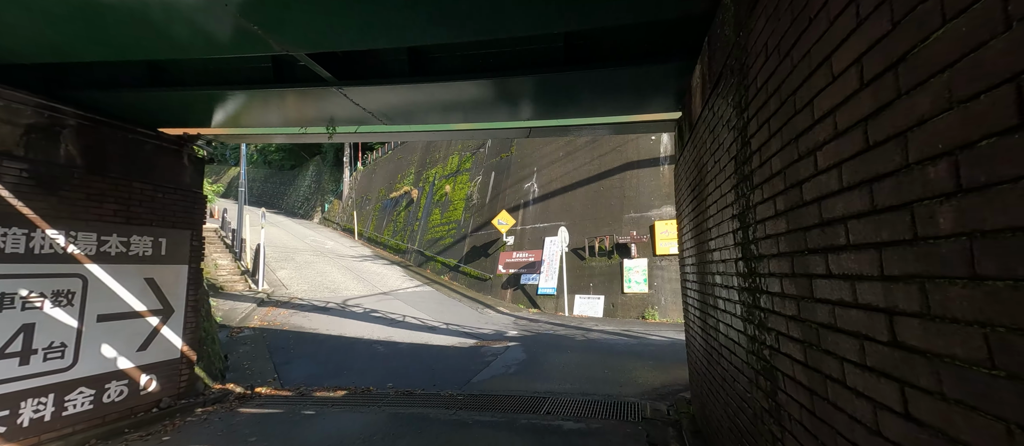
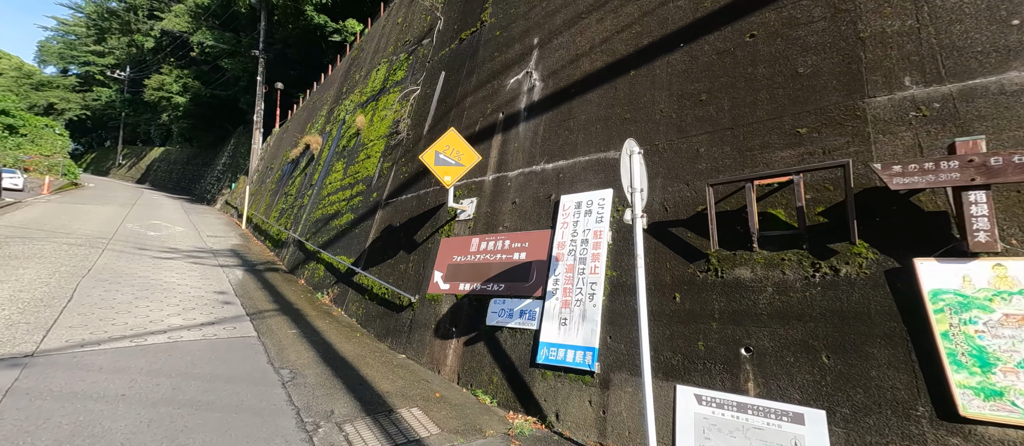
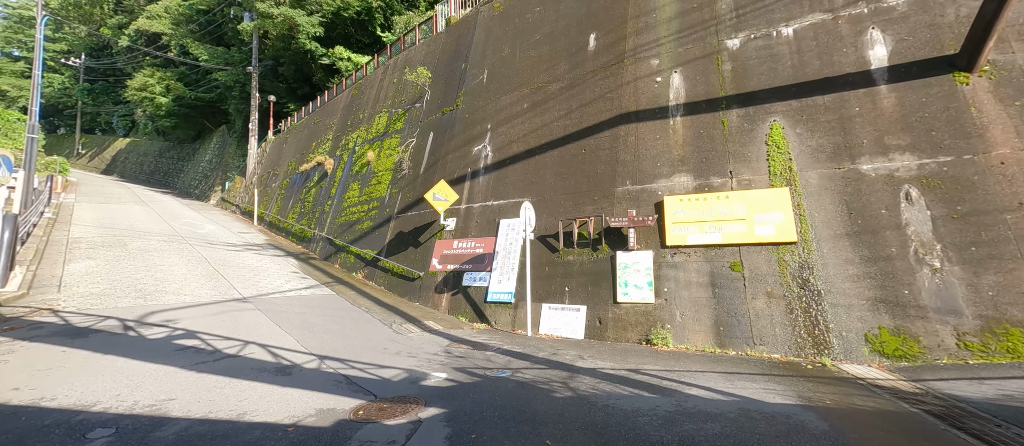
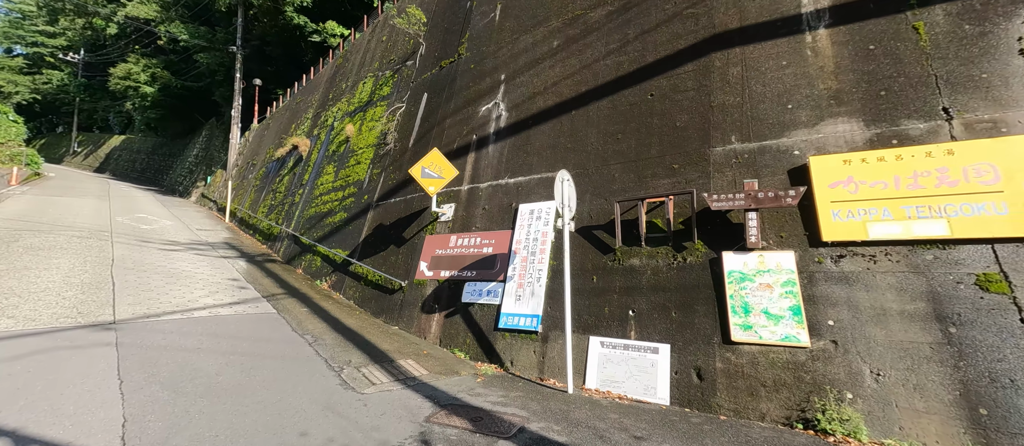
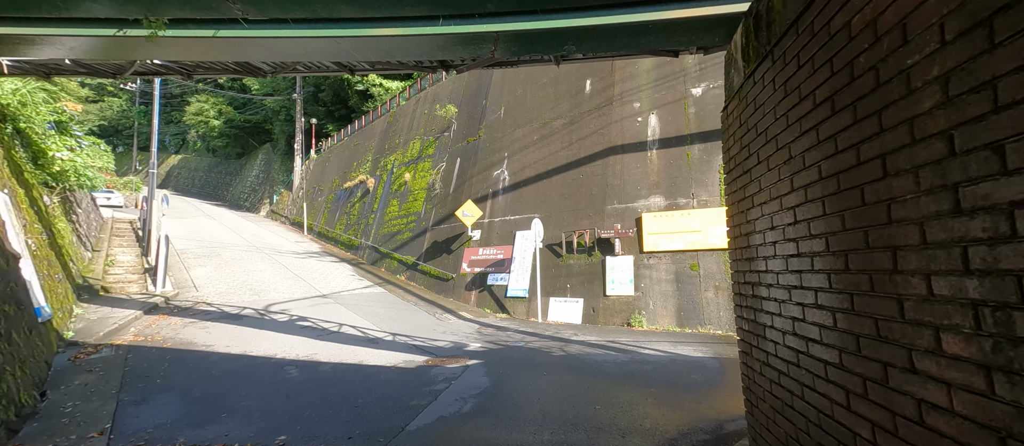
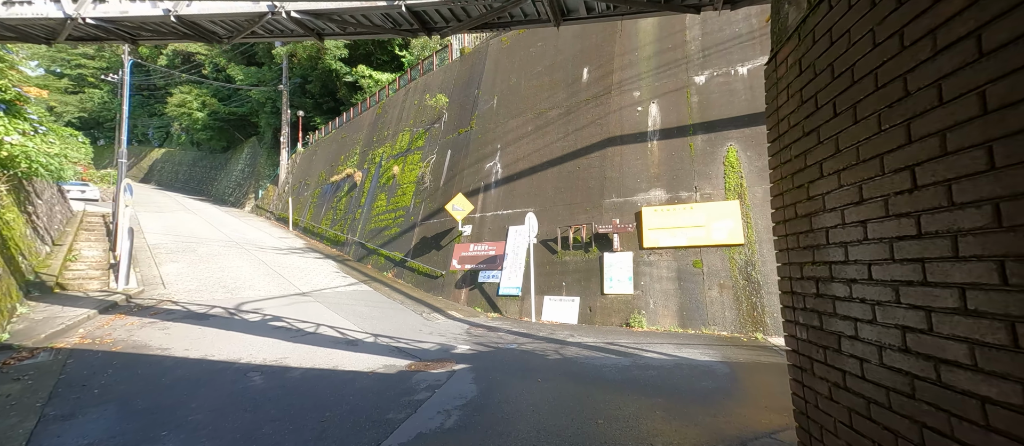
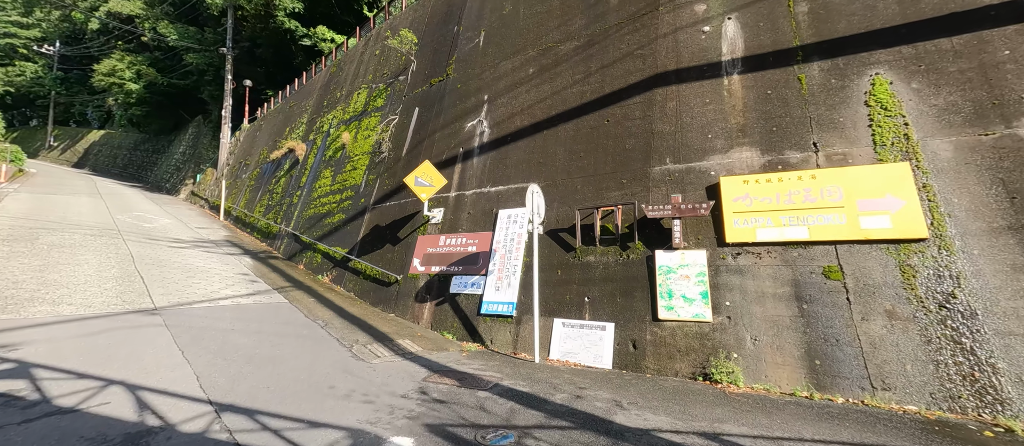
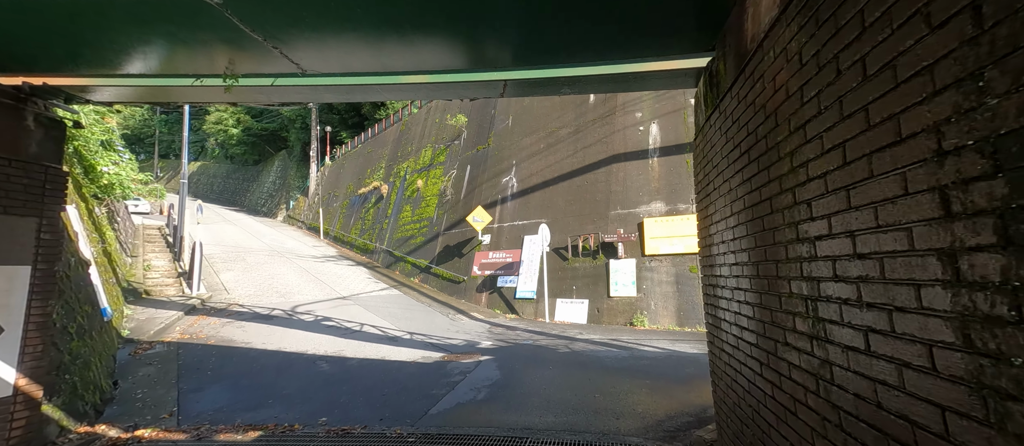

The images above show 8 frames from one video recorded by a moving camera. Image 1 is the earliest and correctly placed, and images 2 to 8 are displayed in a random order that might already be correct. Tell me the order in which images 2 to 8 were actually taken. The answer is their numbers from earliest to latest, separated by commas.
8, 5, 6, 3, 7, 4, 2
